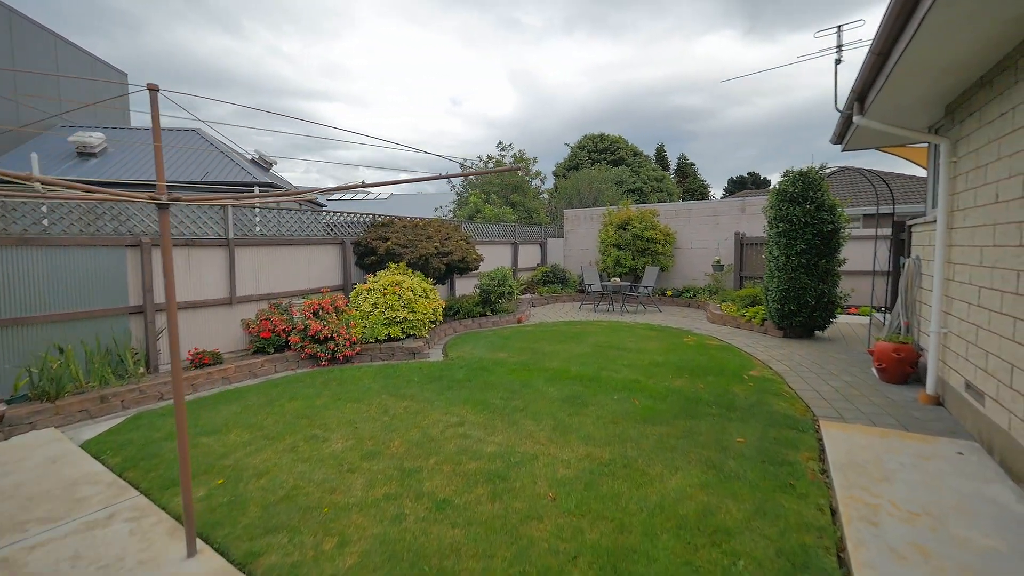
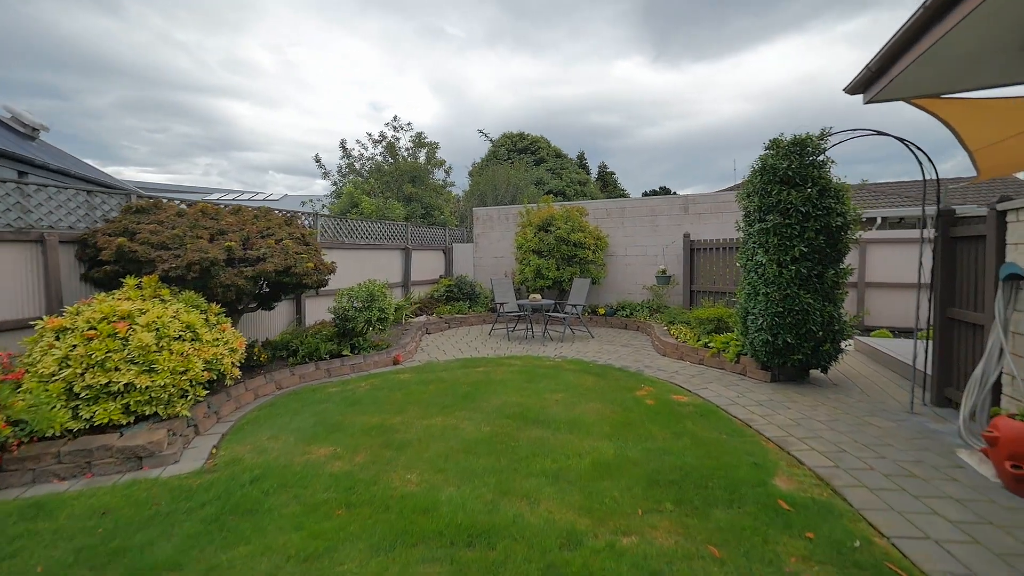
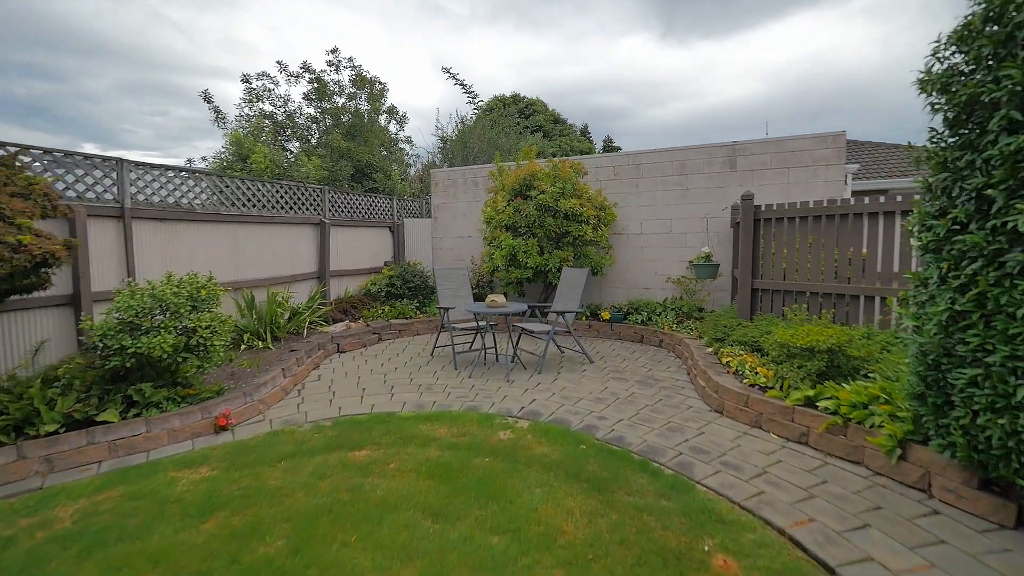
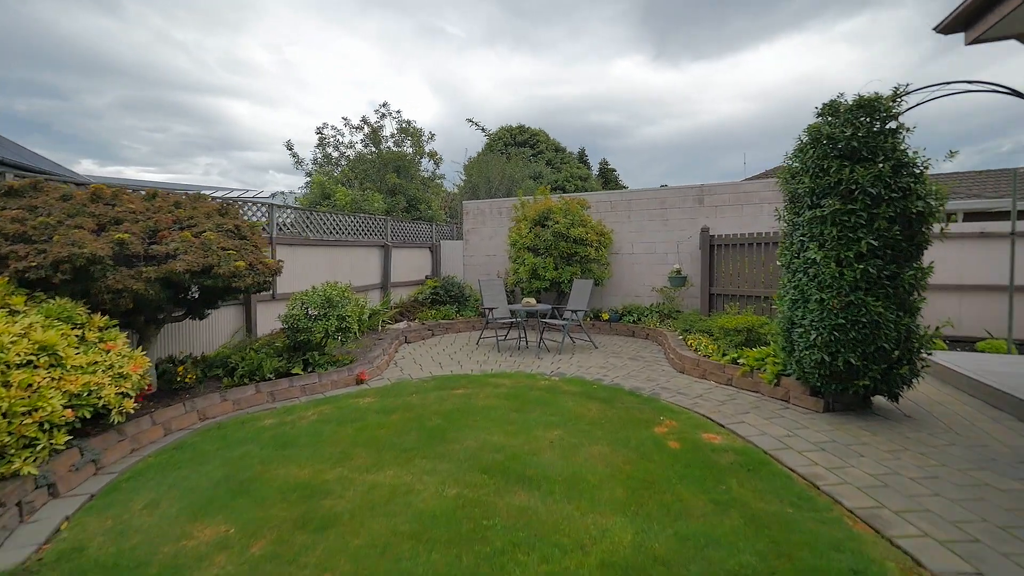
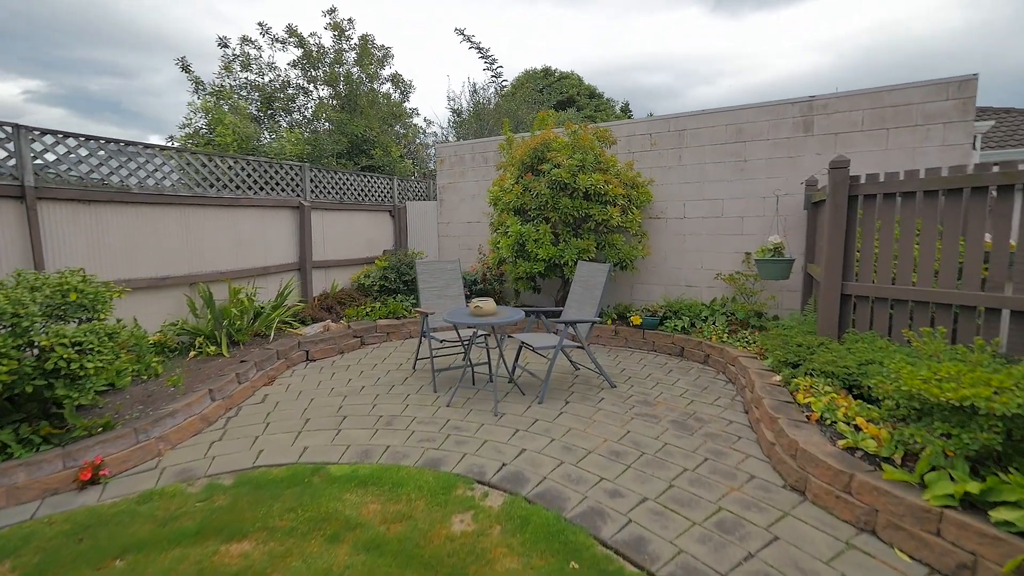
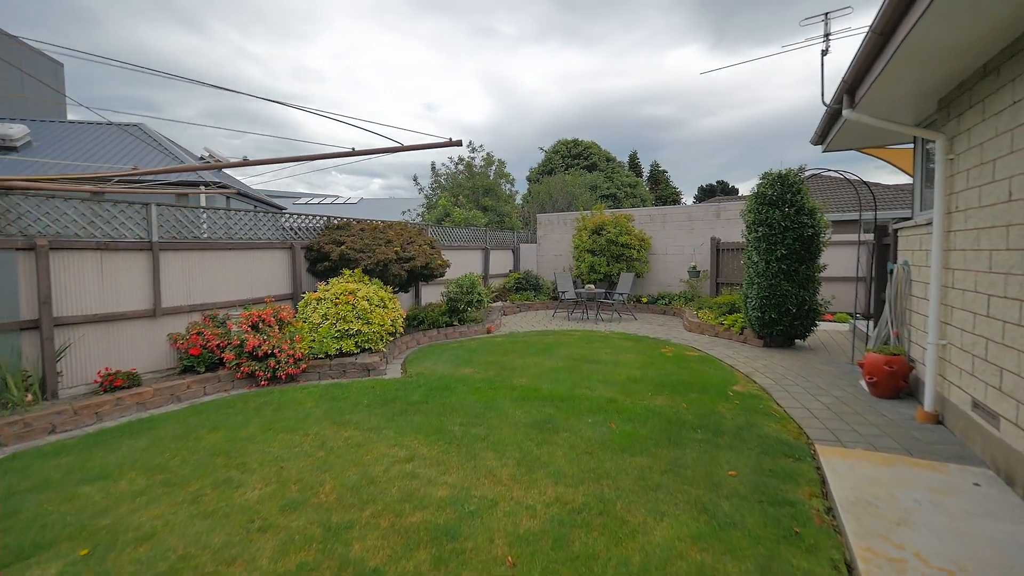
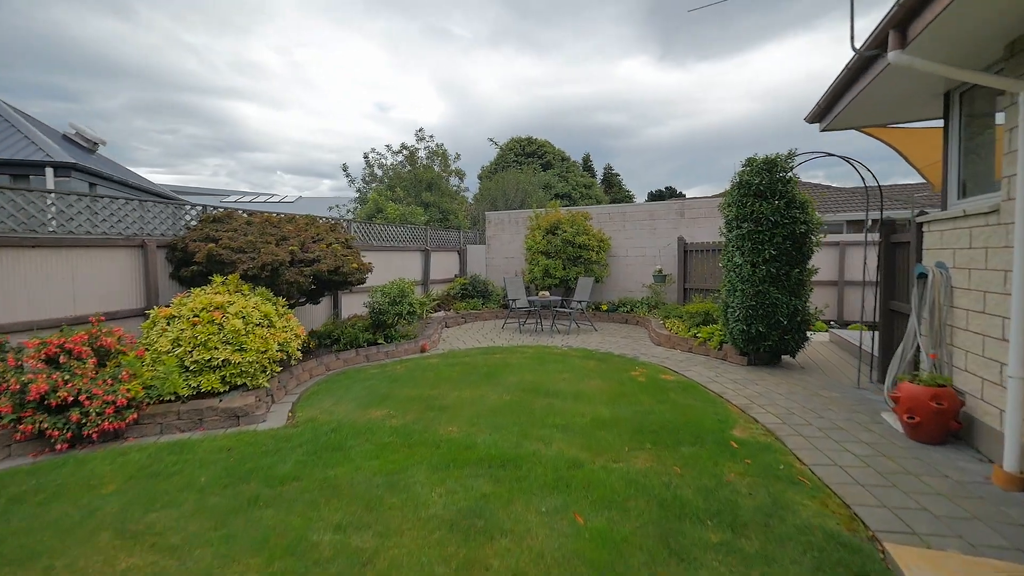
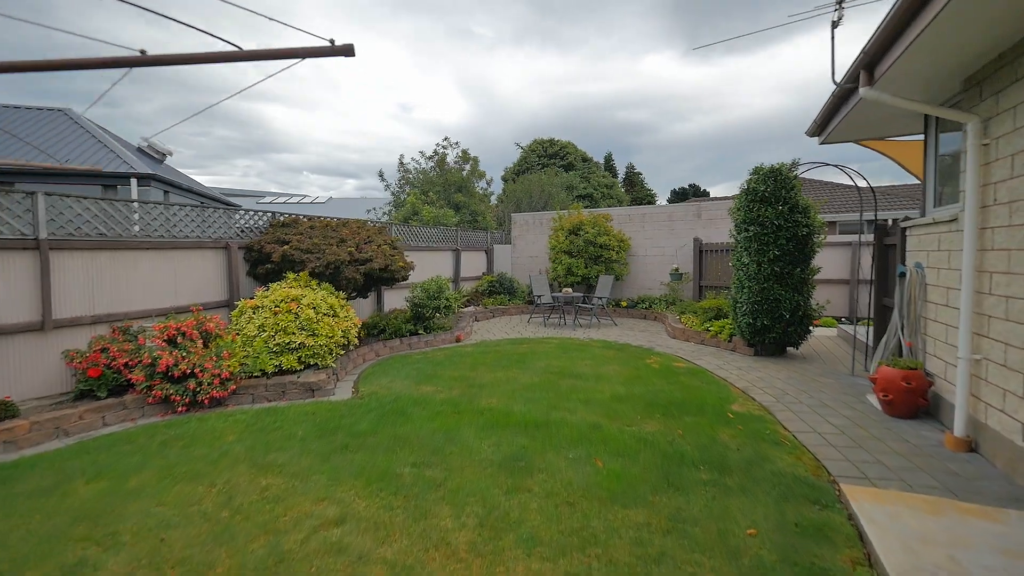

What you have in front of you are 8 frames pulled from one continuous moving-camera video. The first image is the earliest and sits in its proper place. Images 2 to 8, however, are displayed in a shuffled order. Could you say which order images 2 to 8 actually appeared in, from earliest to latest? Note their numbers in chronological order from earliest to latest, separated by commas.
6, 8, 7, 2, 4, 3, 5
